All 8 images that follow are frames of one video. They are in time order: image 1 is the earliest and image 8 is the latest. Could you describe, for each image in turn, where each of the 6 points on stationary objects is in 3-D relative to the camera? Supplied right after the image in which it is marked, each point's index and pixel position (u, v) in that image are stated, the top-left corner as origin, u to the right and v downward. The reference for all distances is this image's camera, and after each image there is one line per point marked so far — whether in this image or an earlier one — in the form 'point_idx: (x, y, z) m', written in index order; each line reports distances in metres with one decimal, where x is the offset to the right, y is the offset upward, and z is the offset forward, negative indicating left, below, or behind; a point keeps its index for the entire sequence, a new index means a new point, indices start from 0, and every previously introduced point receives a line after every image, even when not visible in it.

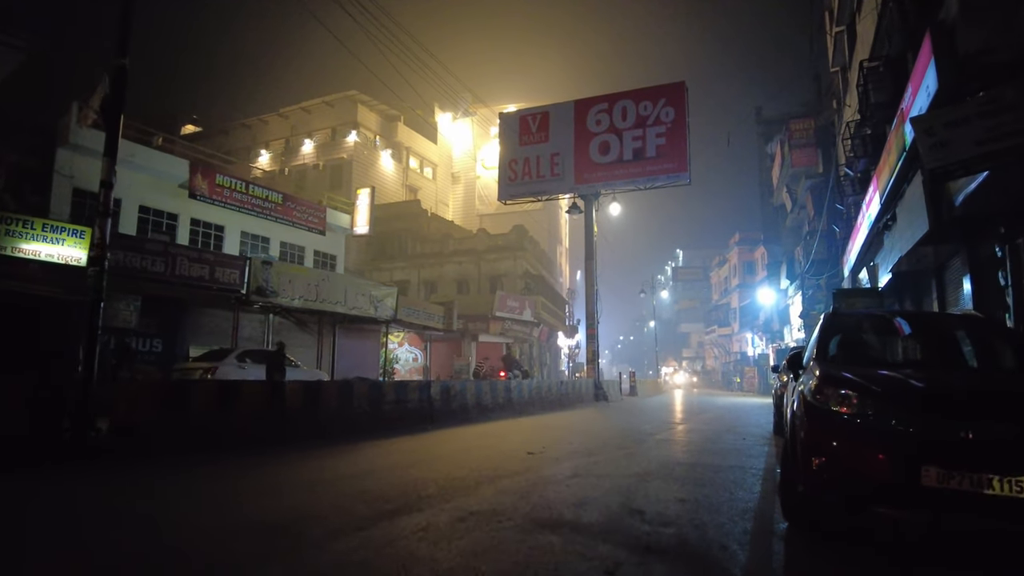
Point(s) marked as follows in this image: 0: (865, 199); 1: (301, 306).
0: (+7.6, +1.9, +14.3) m
1: (-6.3, -0.5, +19.8) m
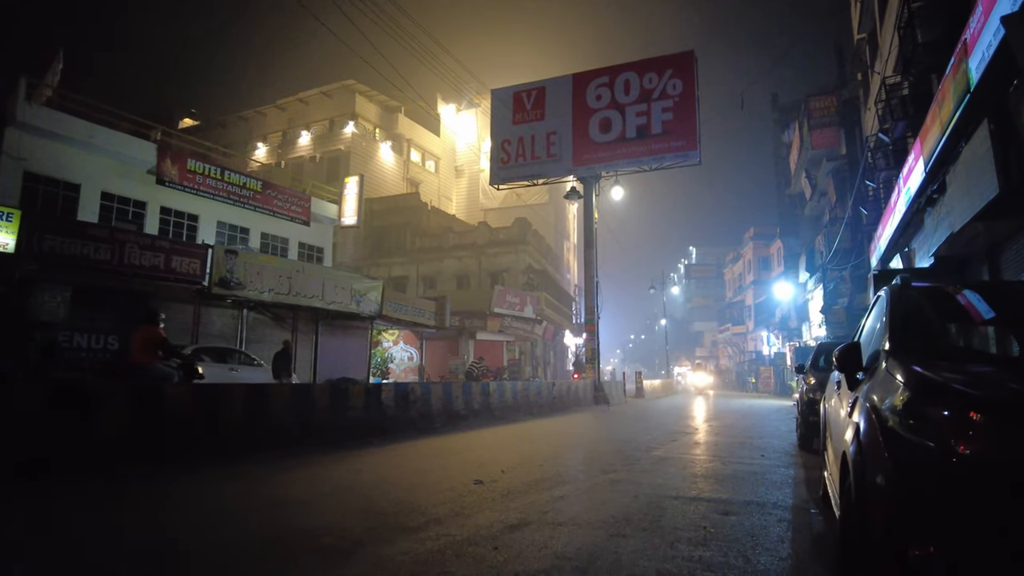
0: (+7.2, +2.2, +12.4) m
1: (-6.6, -0.3, +18.1) m
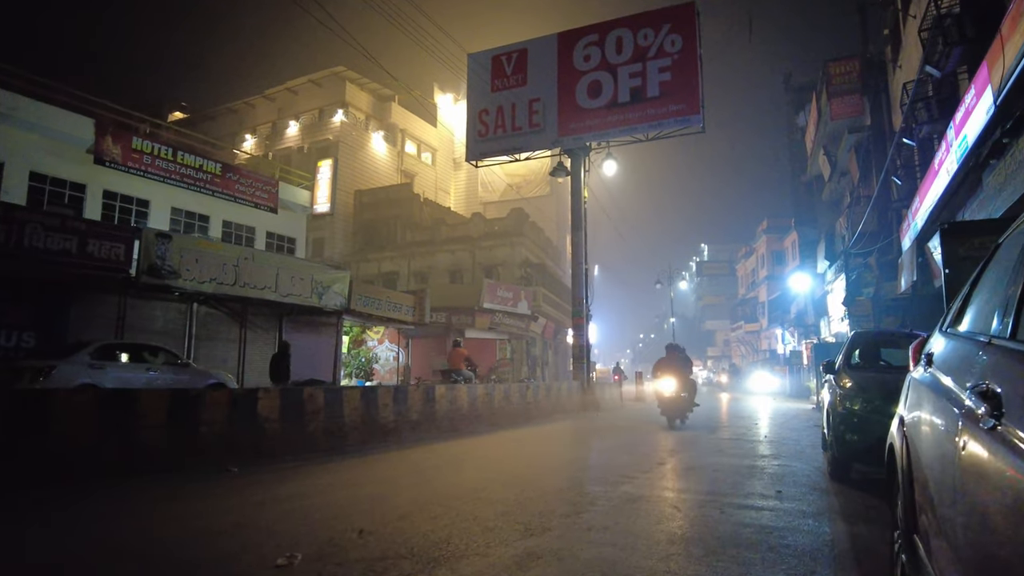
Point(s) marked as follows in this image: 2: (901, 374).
0: (+6.5, +2.5, +9.9) m
1: (-7.2, -0.1, +15.9) m
2: (+3.8, -0.8, +6.5) m
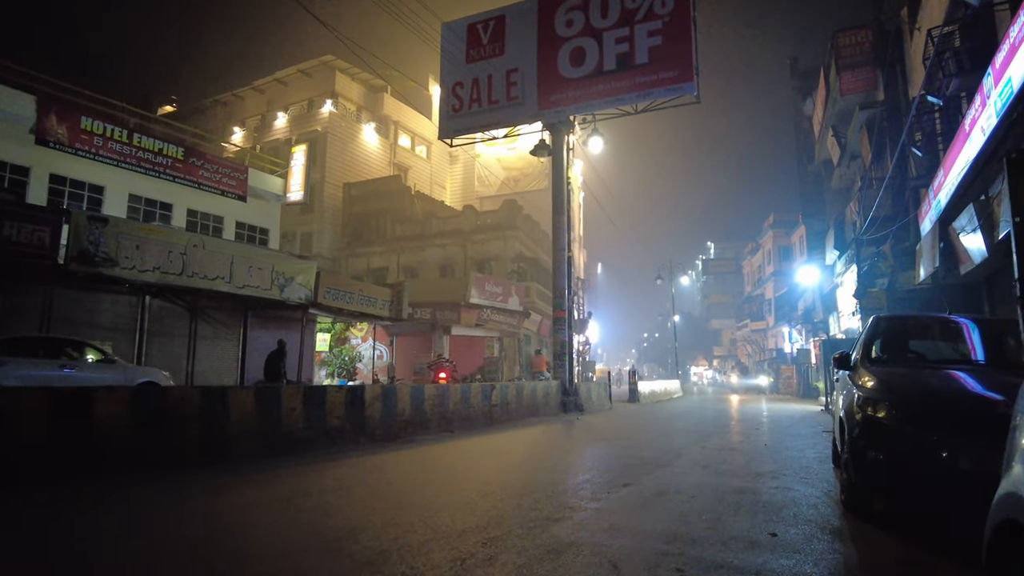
0: (+5.9, +2.7, +8.3) m
1: (-7.7, +0.2, +14.4) m
2: (+3.2, -0.6, +4.9) m
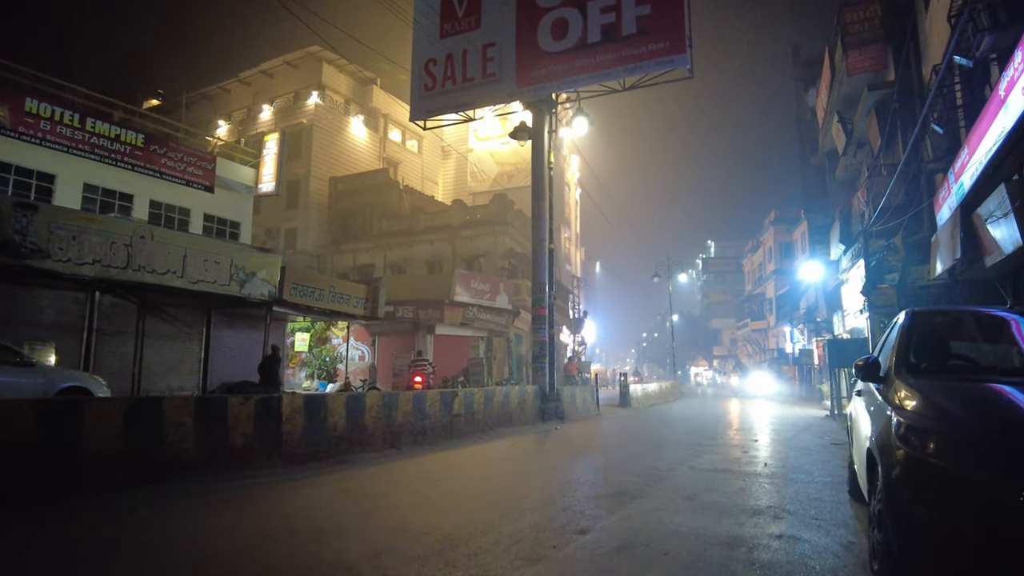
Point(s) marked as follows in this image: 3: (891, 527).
0: (+5.4, +2.8, +7.0) m
1: (-8.2, +0.3, +13.1) m
2: (+2.7, -0.5, +3.6) m
3: (+1.9, -1.2, +3.4) m
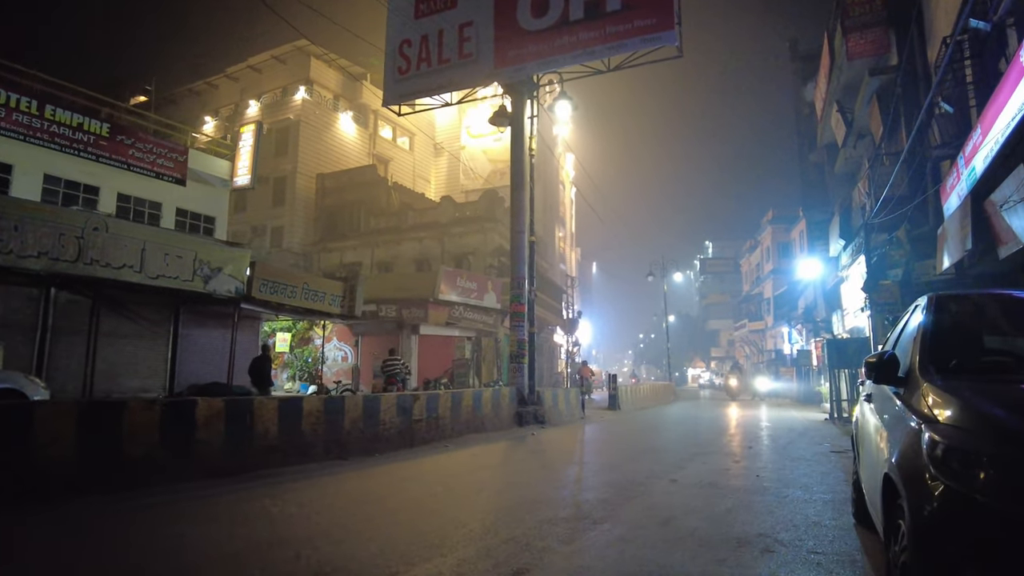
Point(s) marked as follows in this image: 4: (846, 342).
0: (+5.0, +2.9, +6.1) m
1: (-8.6, +0.4, +12.2) m
2: (+2.3, -0.4, +2.8) m
3: (+1.5, -1.1, +2.5) m
4: (+8.4, -1.4, +16.7) m
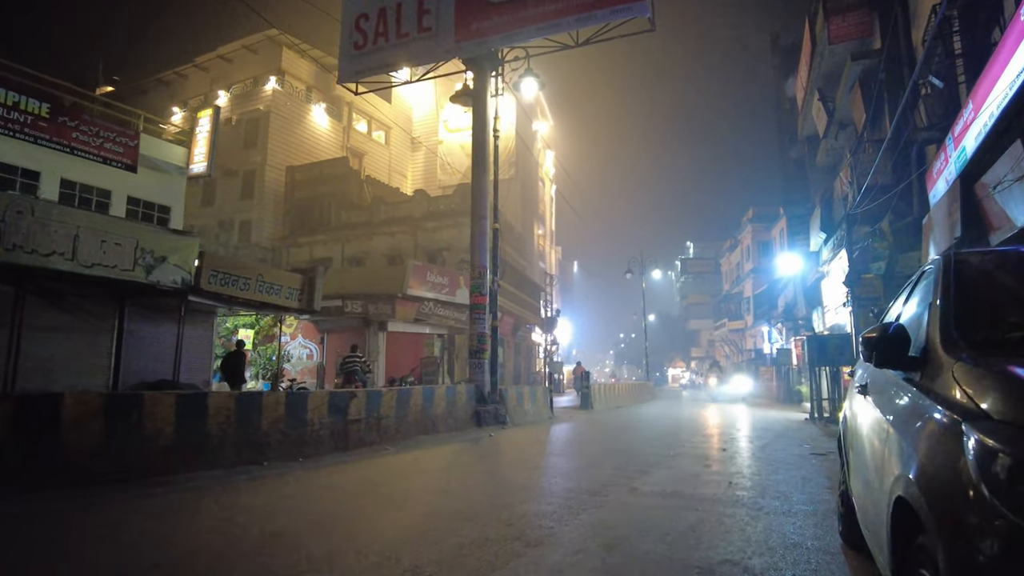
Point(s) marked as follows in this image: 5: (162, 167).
0: (+4.5, +3.1, +5.4) m
1: (-9.3, +0.6, +11.2) m
2: (+1.8, -0.2, +2.0) m
3: (+1.1, -0.9, +1.7) m
4: (+7.6, -1.2, +16.0) m
5: (-10.4, +3.6, +19.9) m
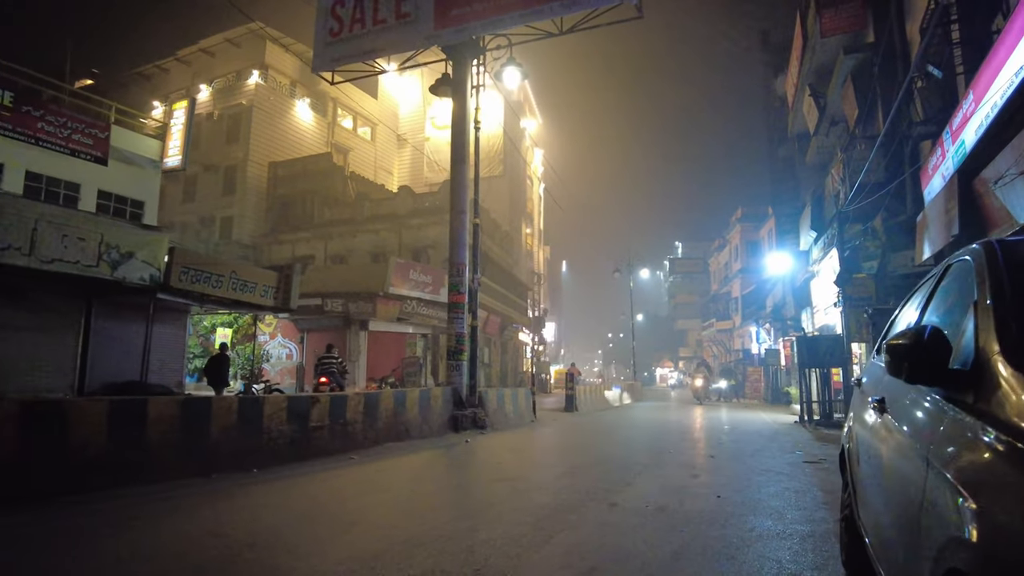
0: (+4.3, +3.1, +5.0) m
1: (-9.6, +0.6, +10.5) m
2: (+1.7, -0.2, +1.5) m
3: (+0.9, -0.9, +1.2) m
4: (+7.2, -1.2, +15.7) m
5: (-10.8, +3.7, +19.3) m
